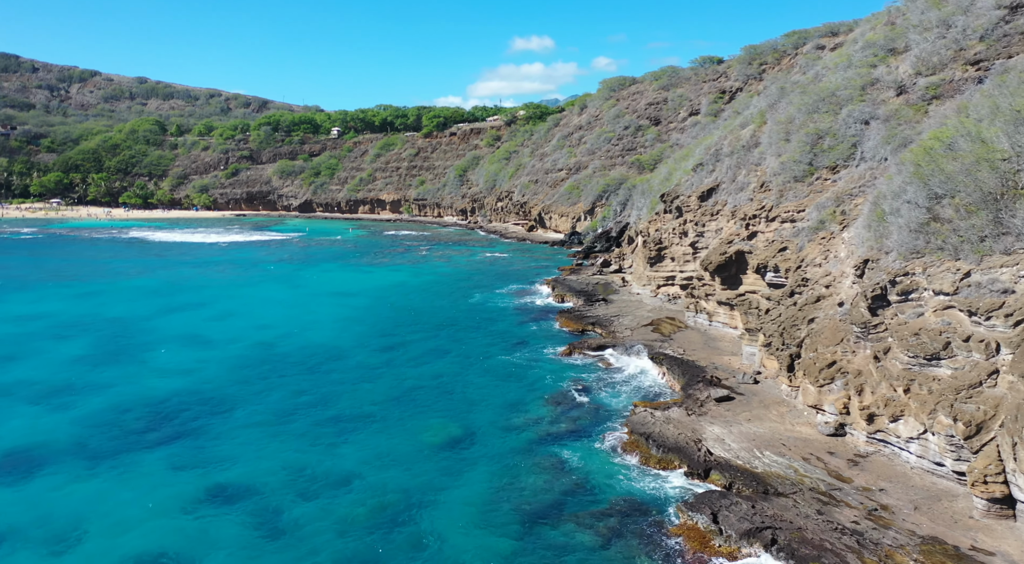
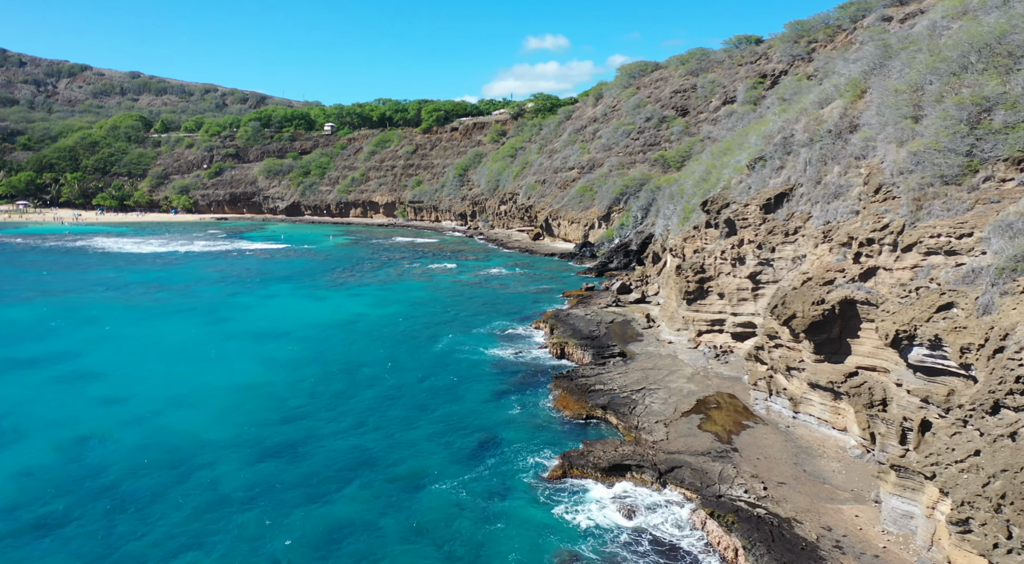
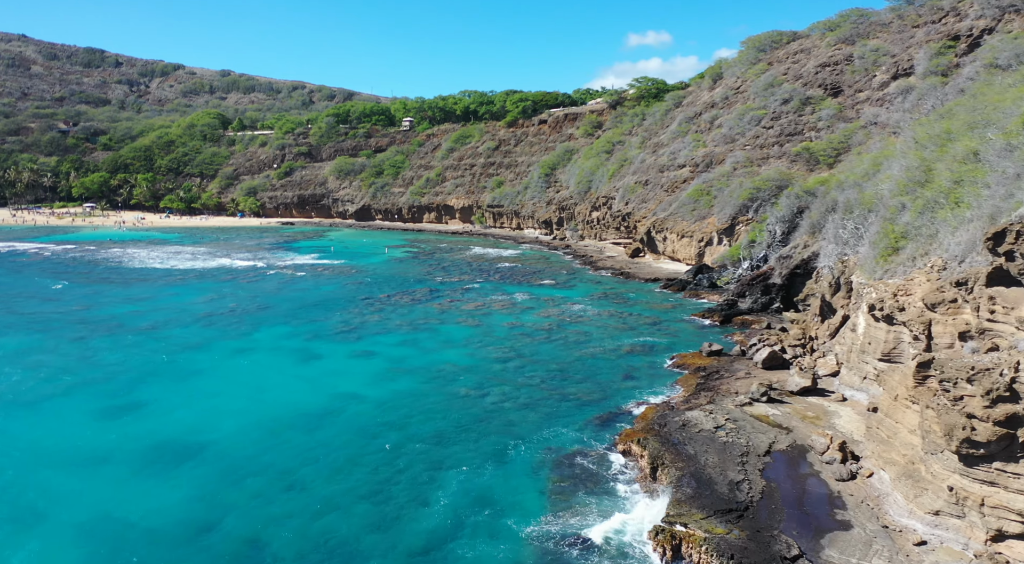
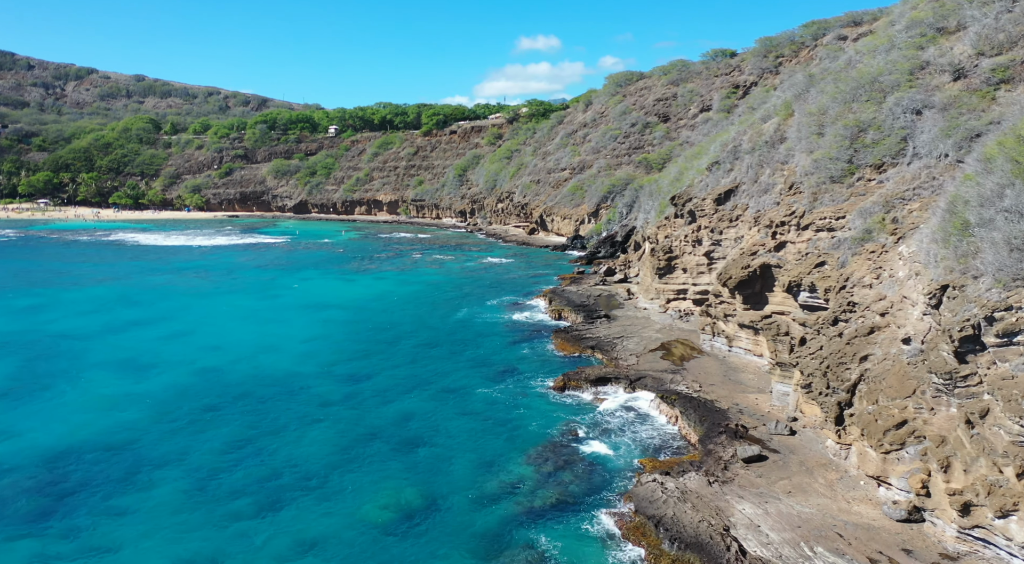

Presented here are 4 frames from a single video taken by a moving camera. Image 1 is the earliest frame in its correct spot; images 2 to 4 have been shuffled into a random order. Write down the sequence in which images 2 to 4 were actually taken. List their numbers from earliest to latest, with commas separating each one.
4, 2, 3
